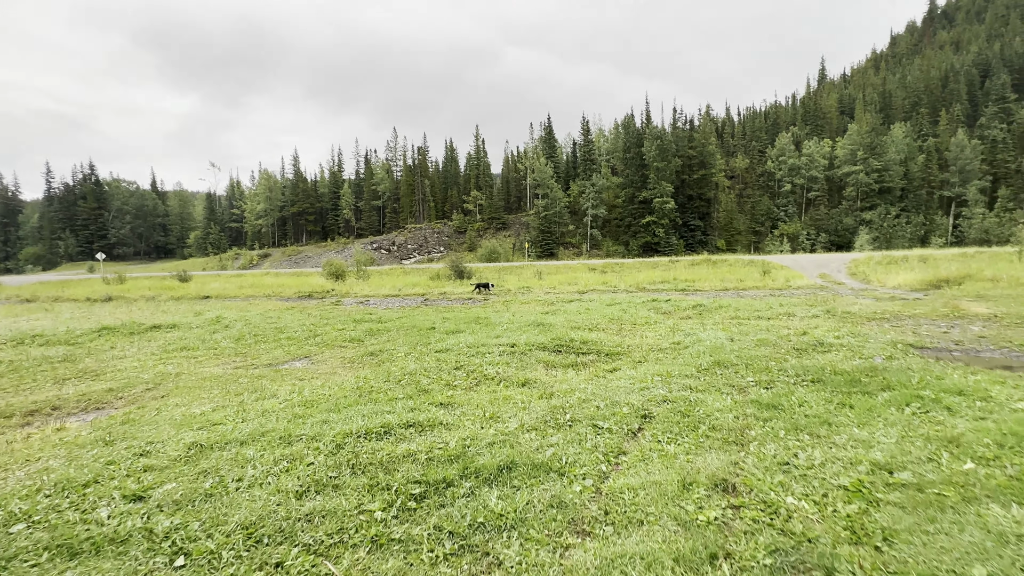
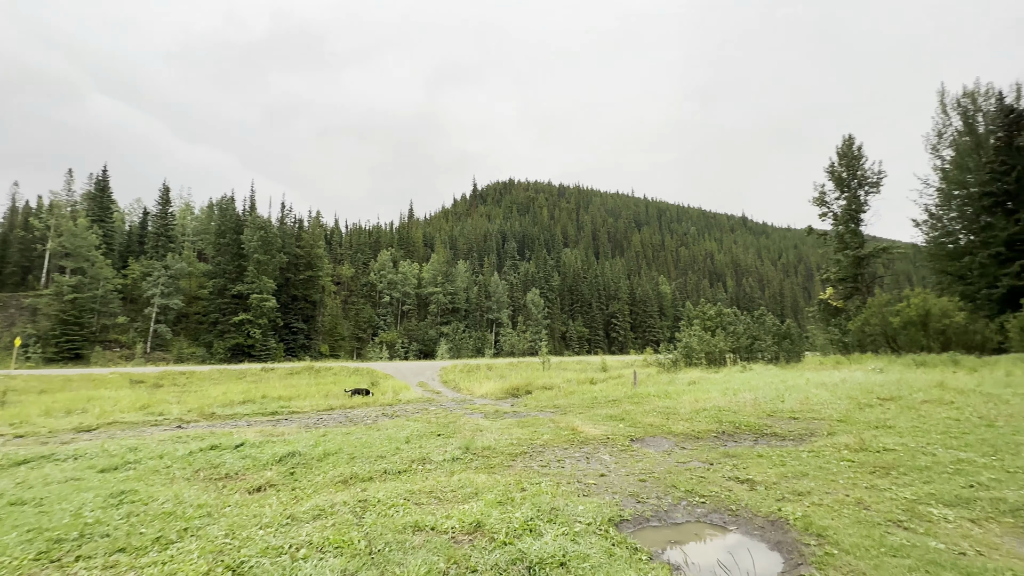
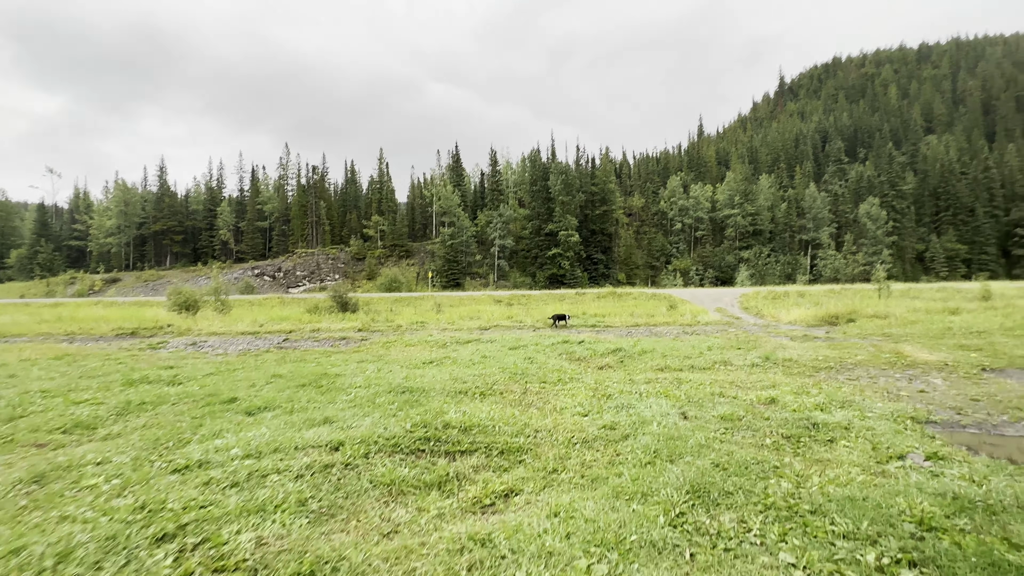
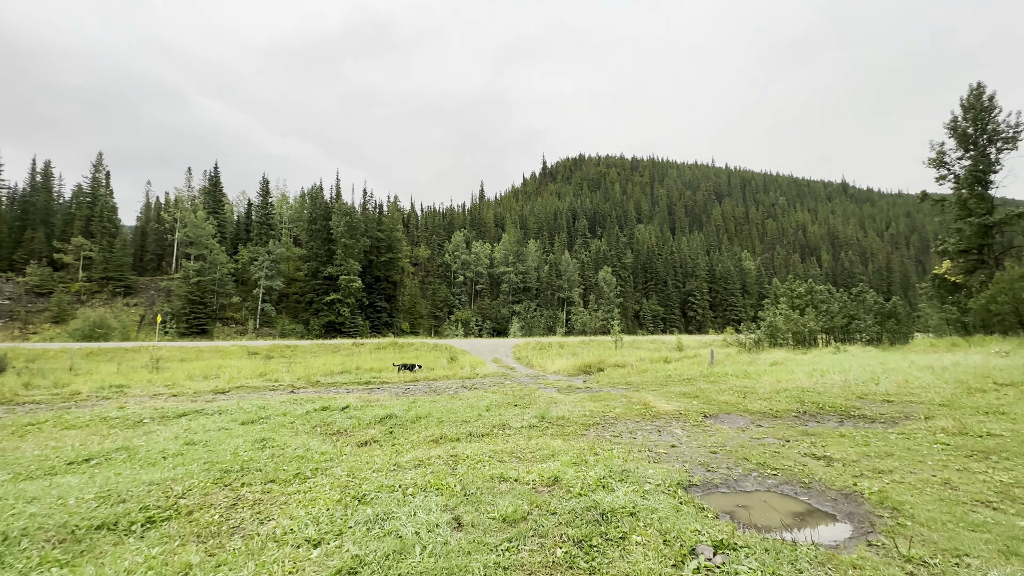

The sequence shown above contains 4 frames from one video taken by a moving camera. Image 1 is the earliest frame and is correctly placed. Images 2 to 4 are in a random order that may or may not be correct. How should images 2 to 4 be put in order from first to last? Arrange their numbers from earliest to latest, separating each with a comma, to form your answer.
3, 4, 2
